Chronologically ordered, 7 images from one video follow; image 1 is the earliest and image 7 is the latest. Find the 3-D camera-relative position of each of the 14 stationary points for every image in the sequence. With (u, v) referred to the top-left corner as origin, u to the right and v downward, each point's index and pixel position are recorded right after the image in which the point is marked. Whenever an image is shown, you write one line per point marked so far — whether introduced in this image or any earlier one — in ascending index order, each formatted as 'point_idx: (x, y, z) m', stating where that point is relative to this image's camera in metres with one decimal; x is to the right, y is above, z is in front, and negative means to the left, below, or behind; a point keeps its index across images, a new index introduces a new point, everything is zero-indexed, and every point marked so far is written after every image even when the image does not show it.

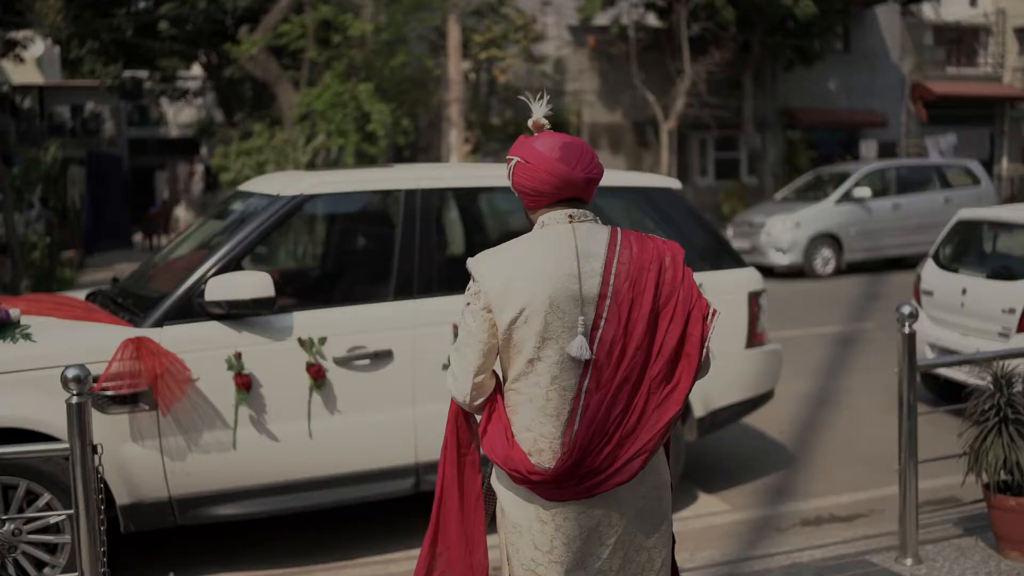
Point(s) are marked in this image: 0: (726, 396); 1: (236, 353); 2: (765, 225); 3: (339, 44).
0: (+1.2, -0.6, +5.6) m
1: (-1.2, -0.3, +4.5) m
2: (+4.0, +1.0, +16.2) m
3: (-3.0, +4.3, +18.1) m
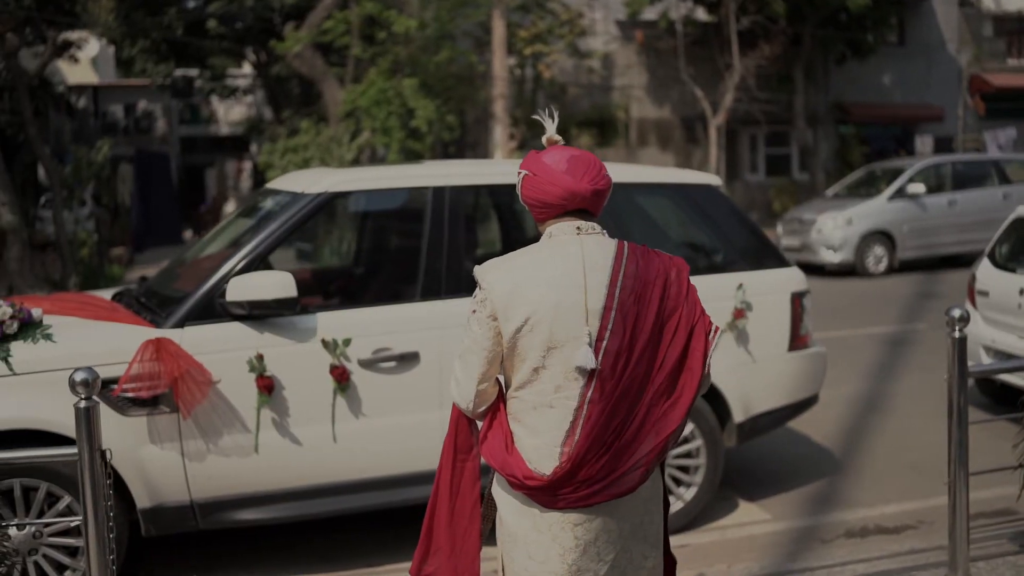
0: (+1.3, -0.6, +5.4) m
1: (-1.1, -0.3, +4.4) m
2: (+4.6, +1.0, +15.8) m
3: (-2.2, +4.3, +18.1) m
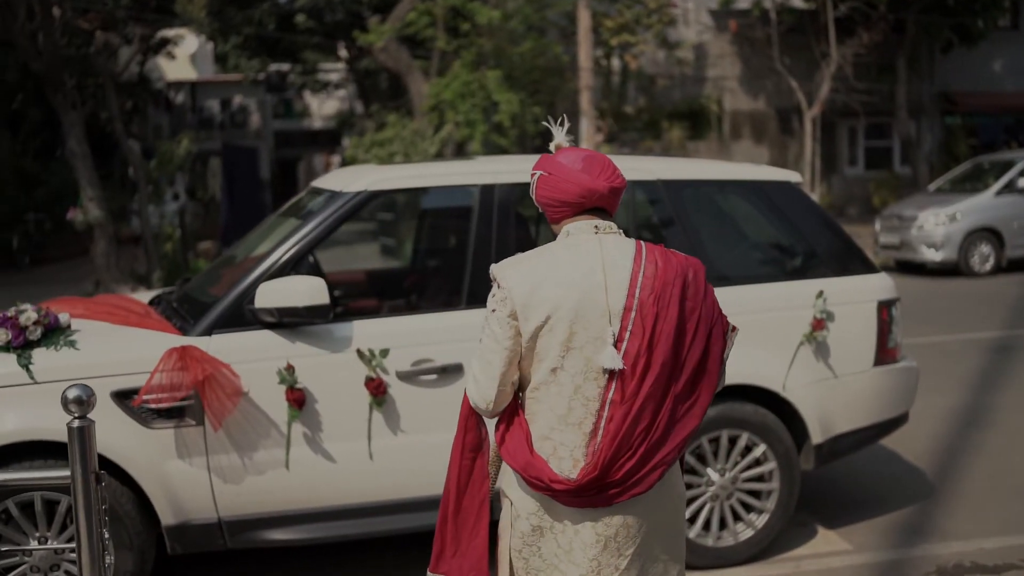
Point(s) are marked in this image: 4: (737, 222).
0: (+1.6, -0.6, +4.9) m
1: (-0.9, -0.3, +4.2) m
2: (+5.9, +1.0, +15.0) m
3: (-0.7, +4.4, +17.8) m
4: (+1.1, +0.3, +4.9) m
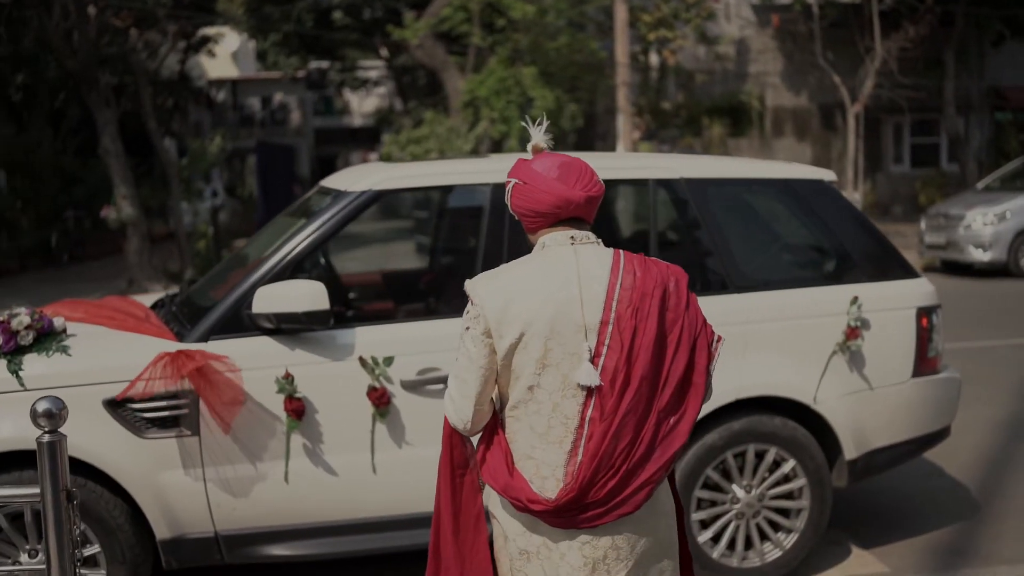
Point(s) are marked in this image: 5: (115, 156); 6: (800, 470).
0: (+1.7, -0.7, +4.6) m
1: (-0.9, -0.3, +4.0) m
2: (+6.3, +1.0, +14.5) m
3: (-0.1, +4.4, +17.6) m
4: (+1.2, +0.3, +4.7) m
5: (-5.6, +1.8, +14.4) m
6: (+1.2, -0.8, +4.5) m
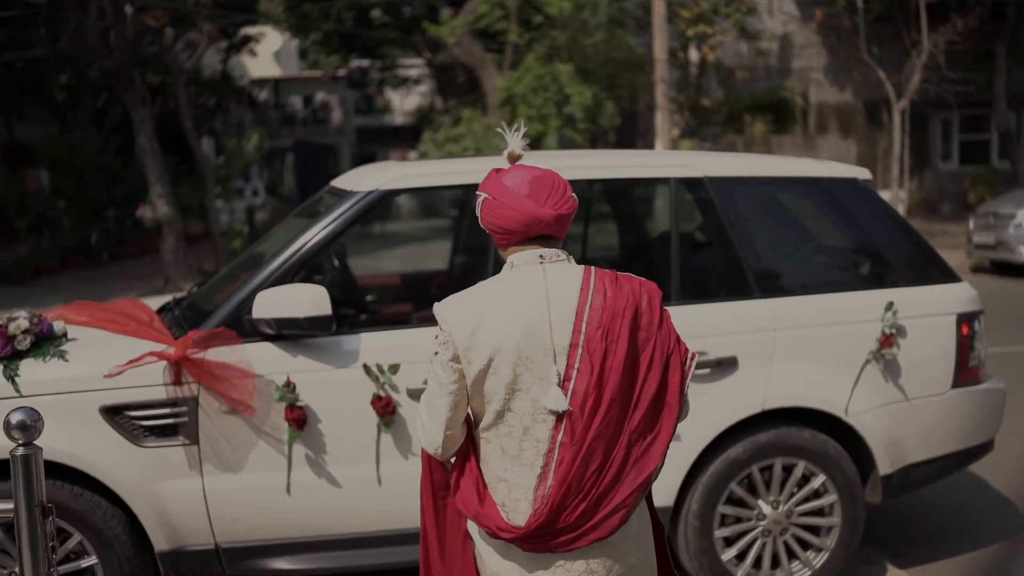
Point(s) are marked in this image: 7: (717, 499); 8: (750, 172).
0: (+1.7, -0.7, +4.3) m
1: (-0.8, -0.3, +3.8) m
2: (+6.8, +1.0, +14.0) m
3: (+0.5, +4.4, +17.4) m
4: (+1.2, +0.3, +4.4) m
5: (-5.1, +1.9, +14.5) m
6: (+1.3, -0.8, +4.2) m
7: (+0.8, -0.8, +4.1) m
8: (+1.0, +0.5, +4.4) m
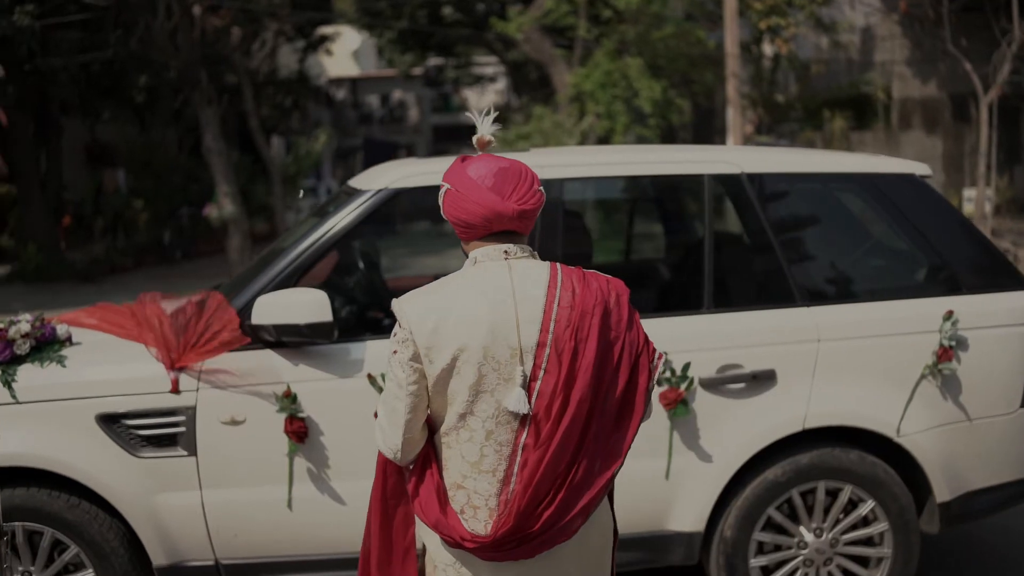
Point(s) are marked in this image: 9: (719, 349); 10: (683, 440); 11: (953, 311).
0: (+1.8, -0.7, +3.9) m
1: (-0.8, -0.4, +3.6) m
2: (+7.6, +0.9, +13.2) m
3: (+1.6, +4.4, +17.0) m
4: (+1.3, +0.2, +4.1) m
5: (-4.2, +1.9, +14.6) m
6: (+1.4, -0.8, +3.8) m
7: (+0.9, -0.9, +3.8) m
8: (+1.1, +0.5, +4.1) m
9: (+0.7, -0.2, +3.7) m
10: (+0.6, -0.5, +3.7) m
11: (+1.7, -0.1, +3.9) m
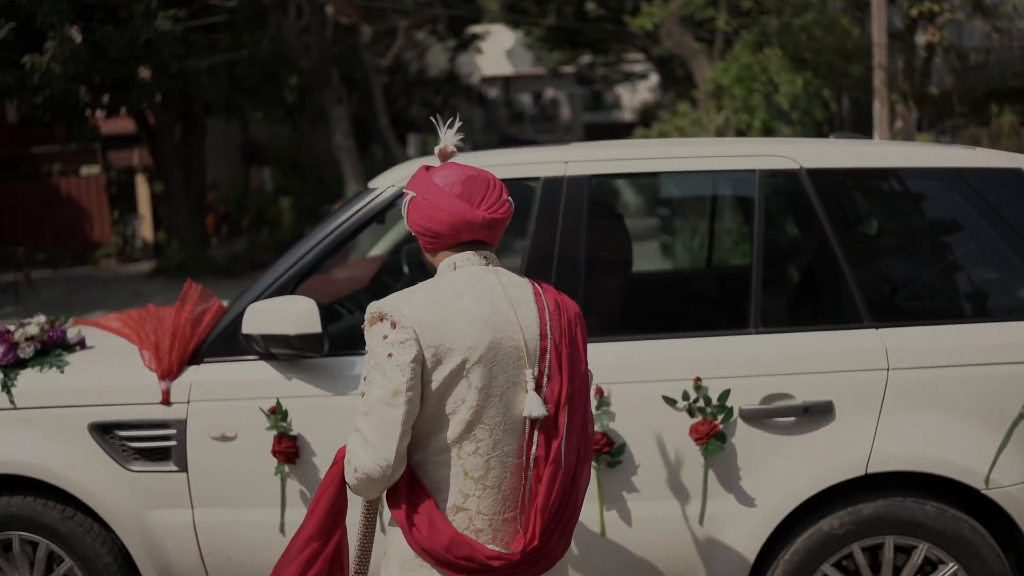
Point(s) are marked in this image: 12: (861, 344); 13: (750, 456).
0: (+1.9, -0.8, +3.2) m
1: (-0.7, -0.4, +3.3) m
2: (+9.1, +0.7, +11.5) m
3: (+3.8, +4.4, +16.2) m
4: (+1.4, +0.2, +3.4) m
5: (-2.3, +1.9, +14.6) m
6: (+1.4, -0.9, +3.2) m
7: (+0.9, -0.9, +3.2) m
8: (+1.2, +0.4, +3.5) m
9: (+0.8, -0.3, +3.2) m
10: (+0.6, -0.6, +3.2) m
11: (+1.7, -0.1, +3.2) m
12: (+1.1, -0.2, +3.2) m
13: (+0.7, -0.5, +3.2) m
